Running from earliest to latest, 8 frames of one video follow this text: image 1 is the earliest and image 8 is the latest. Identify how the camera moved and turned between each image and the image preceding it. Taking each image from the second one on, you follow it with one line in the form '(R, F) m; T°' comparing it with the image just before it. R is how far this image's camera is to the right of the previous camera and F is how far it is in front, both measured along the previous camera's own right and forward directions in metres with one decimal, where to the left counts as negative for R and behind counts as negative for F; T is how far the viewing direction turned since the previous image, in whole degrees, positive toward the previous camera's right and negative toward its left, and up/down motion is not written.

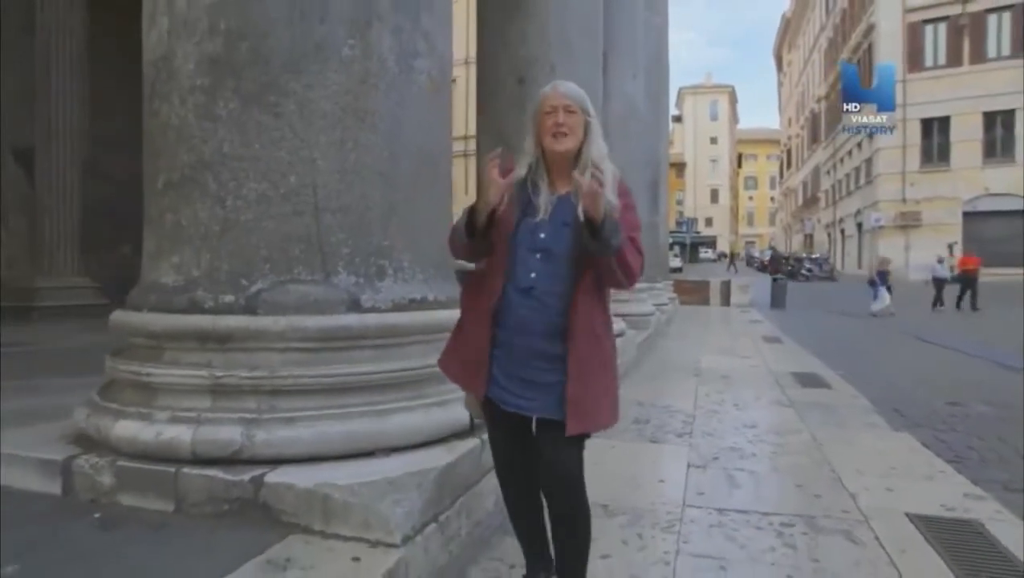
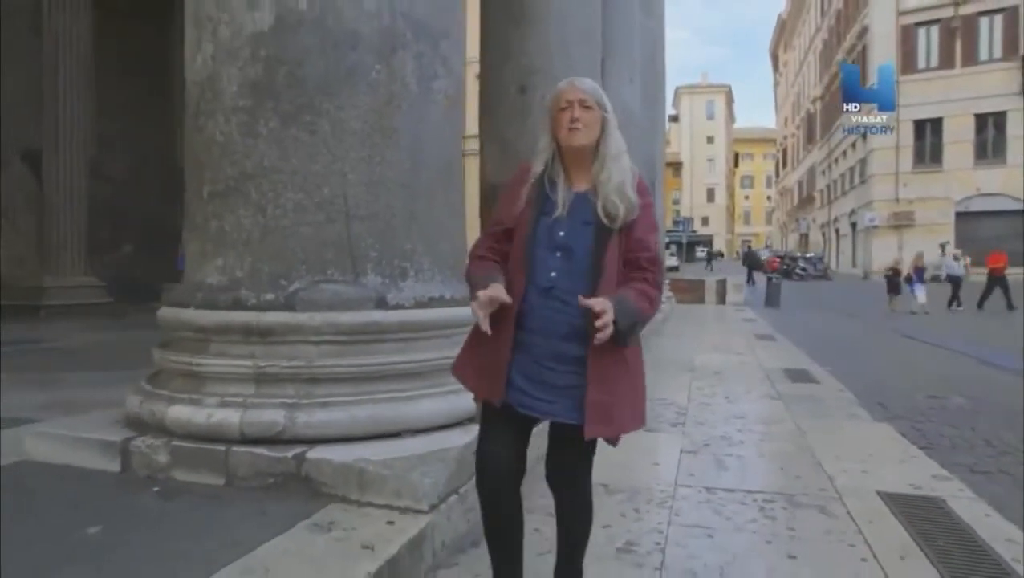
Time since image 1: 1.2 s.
(-0.1, -0.4) m; 0°
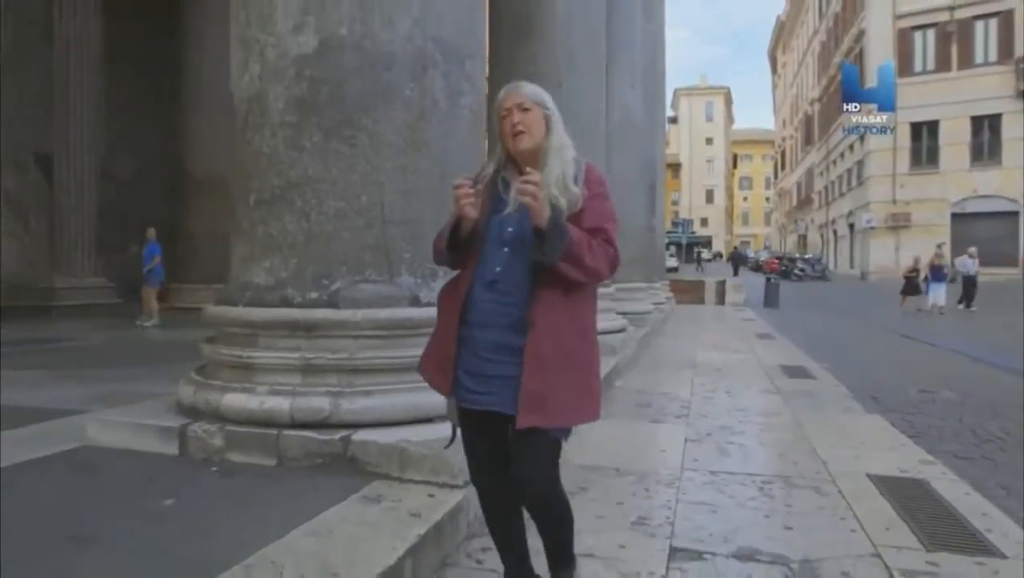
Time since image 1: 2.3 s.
(-0.1, -0.3) m; 0°
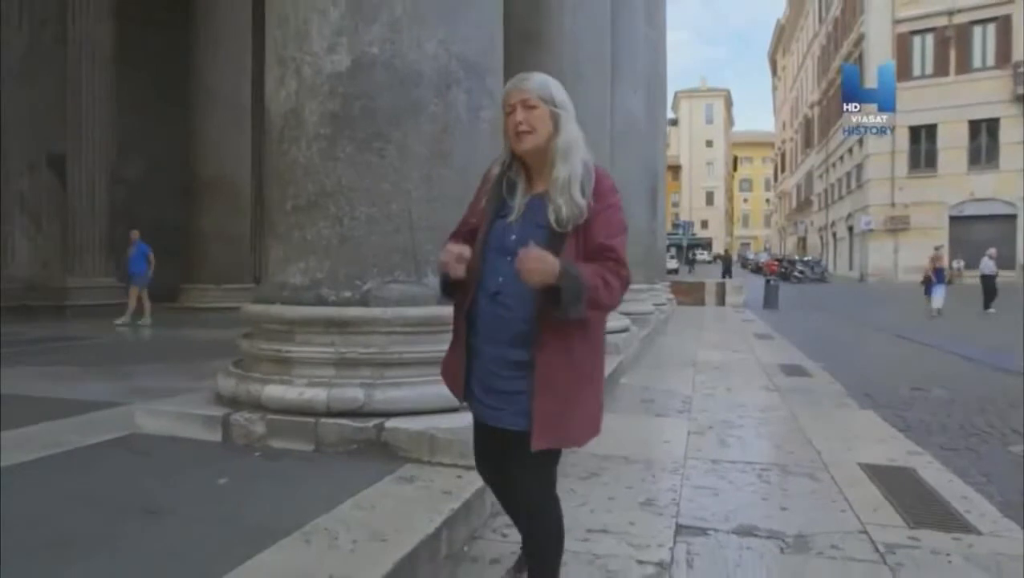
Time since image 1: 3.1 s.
(-0.1, -0.3) m; 0°
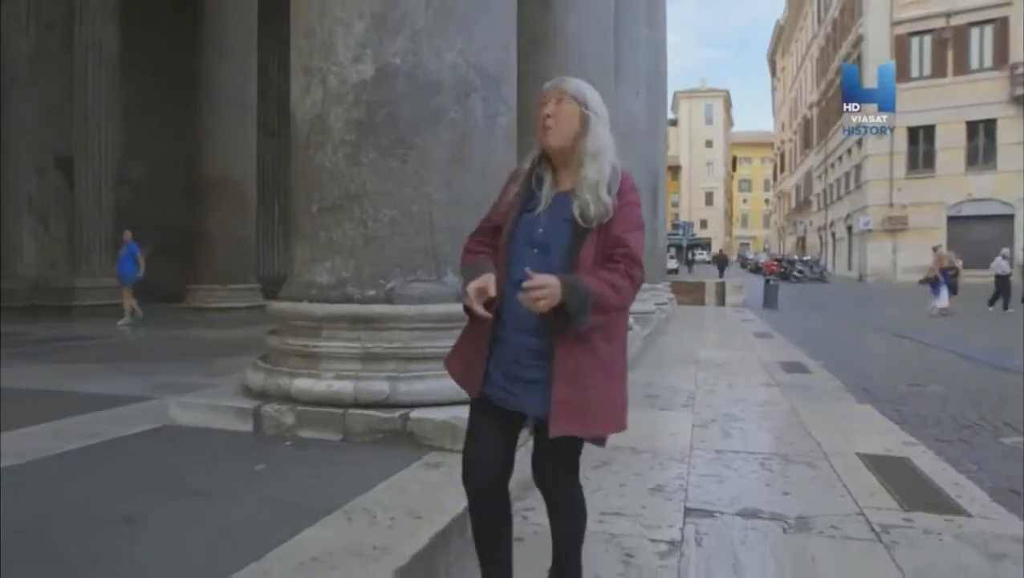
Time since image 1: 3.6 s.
(-0.1, -0.2) m; 0°
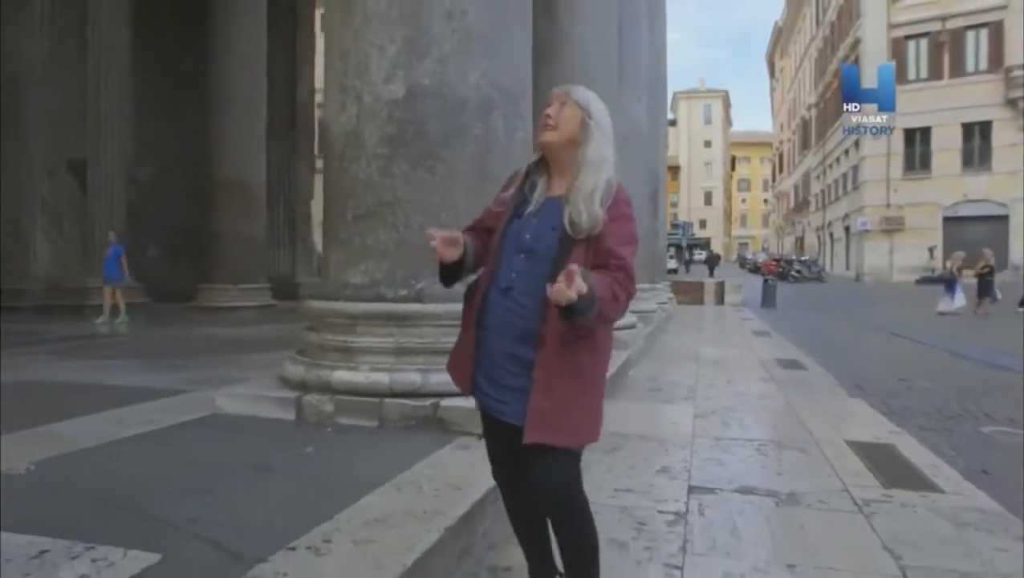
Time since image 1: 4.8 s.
(-0.1, -0.4) m; 0°
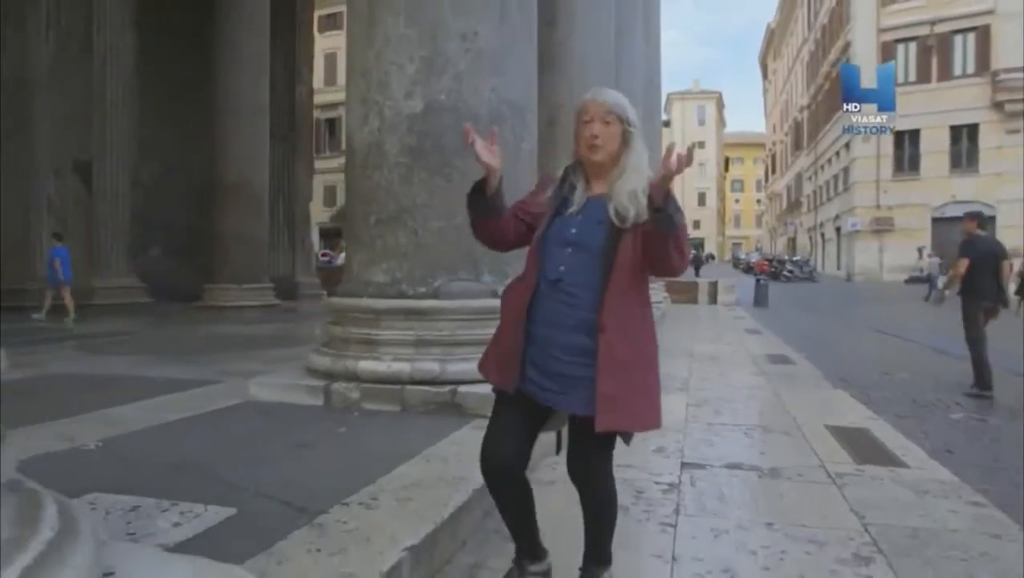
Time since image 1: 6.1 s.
(-0.1, -0.5) m; 0°
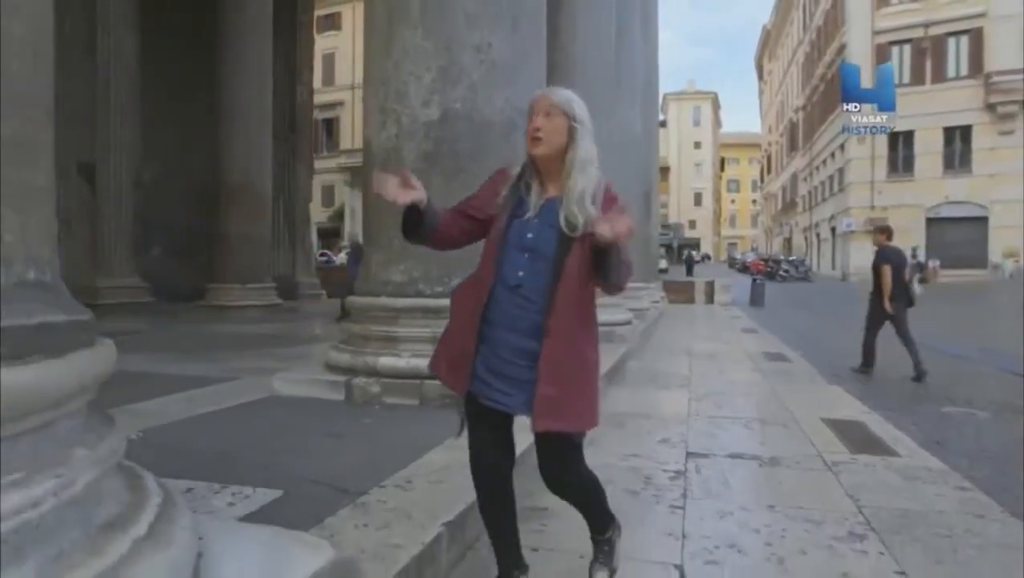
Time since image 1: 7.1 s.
(-0.1, -0.3) m; 0°
